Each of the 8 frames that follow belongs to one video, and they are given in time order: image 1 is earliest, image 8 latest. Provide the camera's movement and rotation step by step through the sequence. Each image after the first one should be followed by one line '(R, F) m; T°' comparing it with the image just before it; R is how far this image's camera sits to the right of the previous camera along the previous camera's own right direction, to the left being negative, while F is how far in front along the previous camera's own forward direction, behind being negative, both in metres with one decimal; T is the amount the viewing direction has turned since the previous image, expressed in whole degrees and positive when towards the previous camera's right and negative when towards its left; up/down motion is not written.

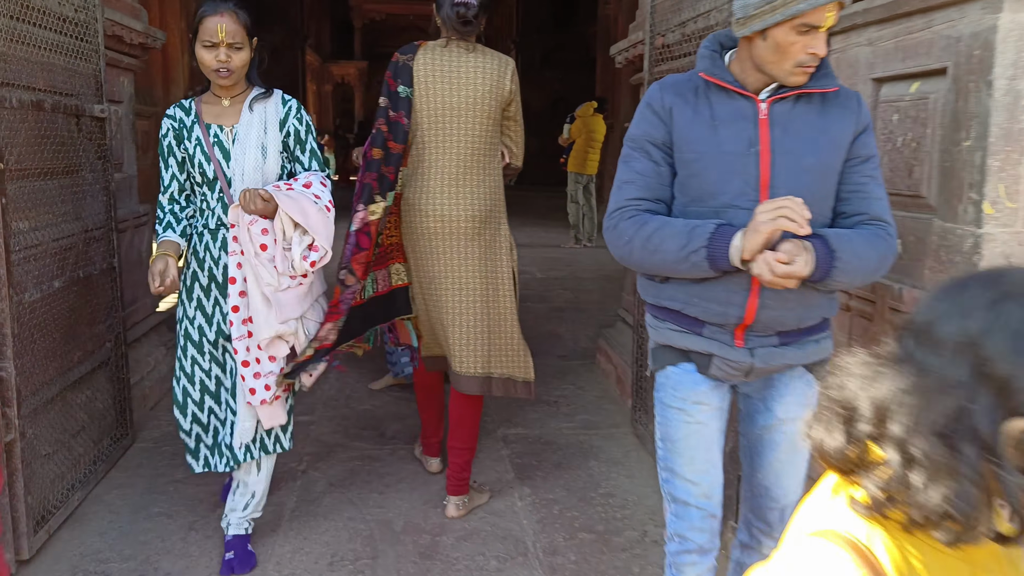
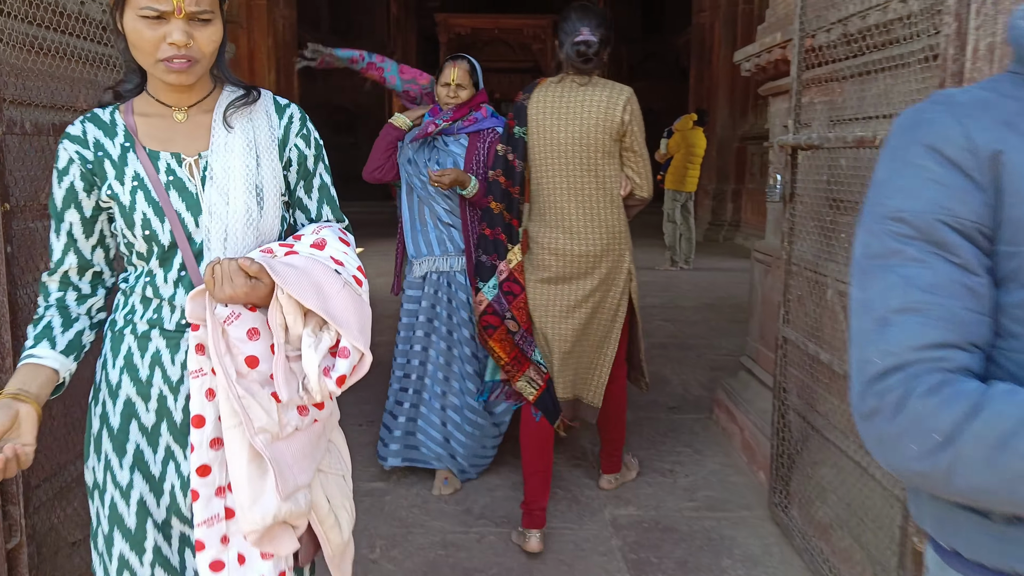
(-0.1, +0.4) m; -6°
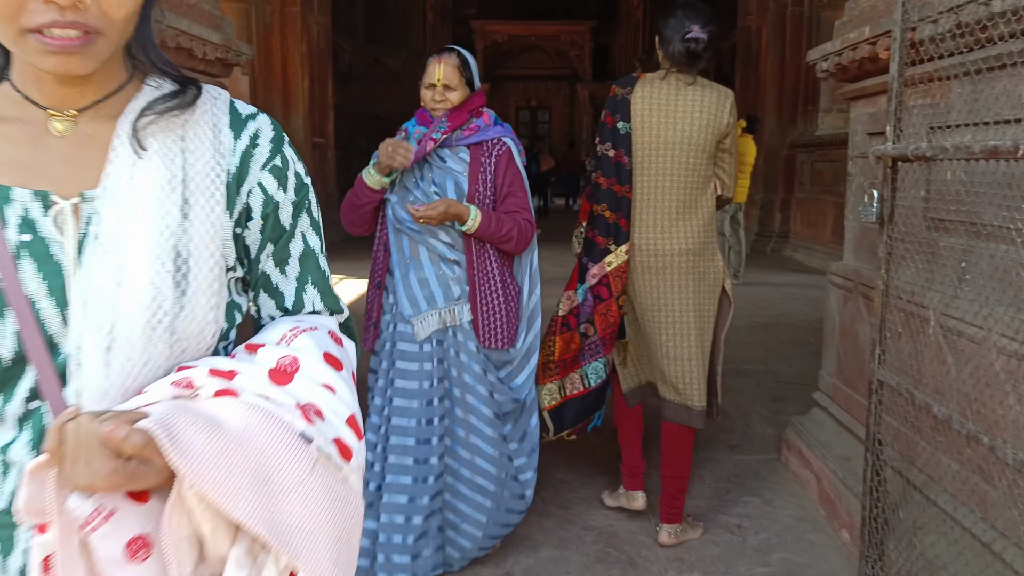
(0.0, +0.3) m; -2°
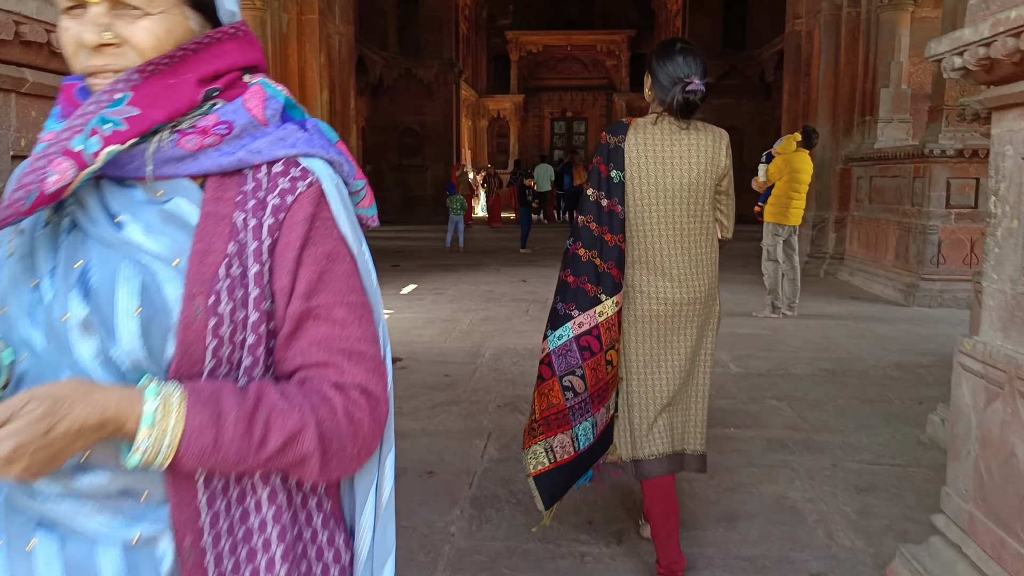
(+0.1, +0.7) m; -2°
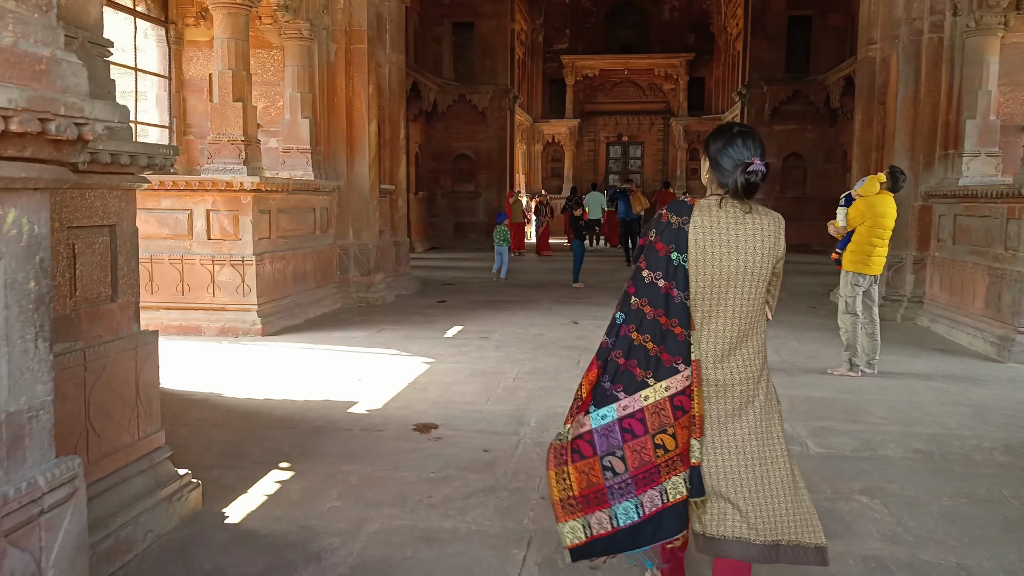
(0.0, +0.5) m; -4°
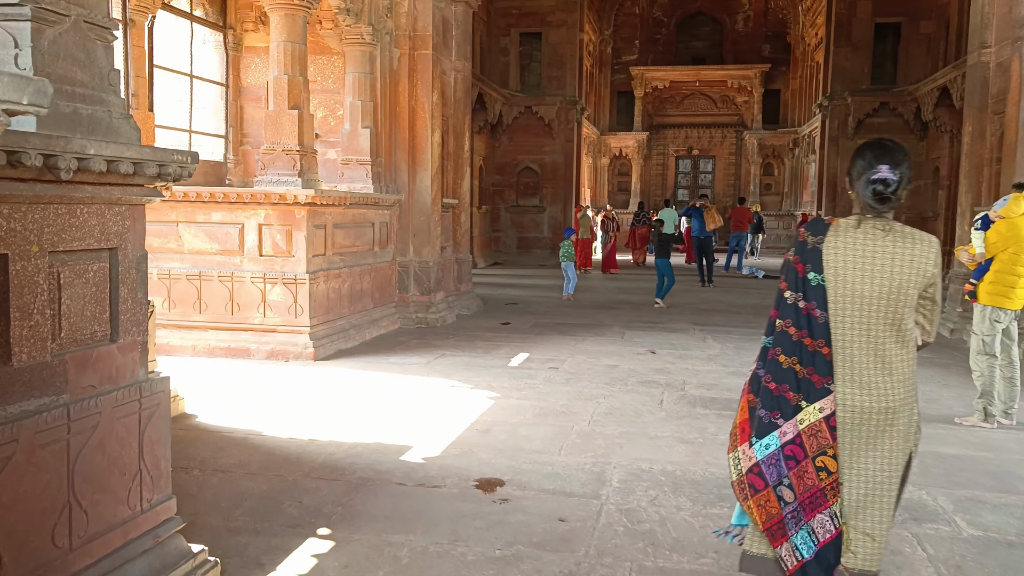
(-0.1, +0.6) m; -4°
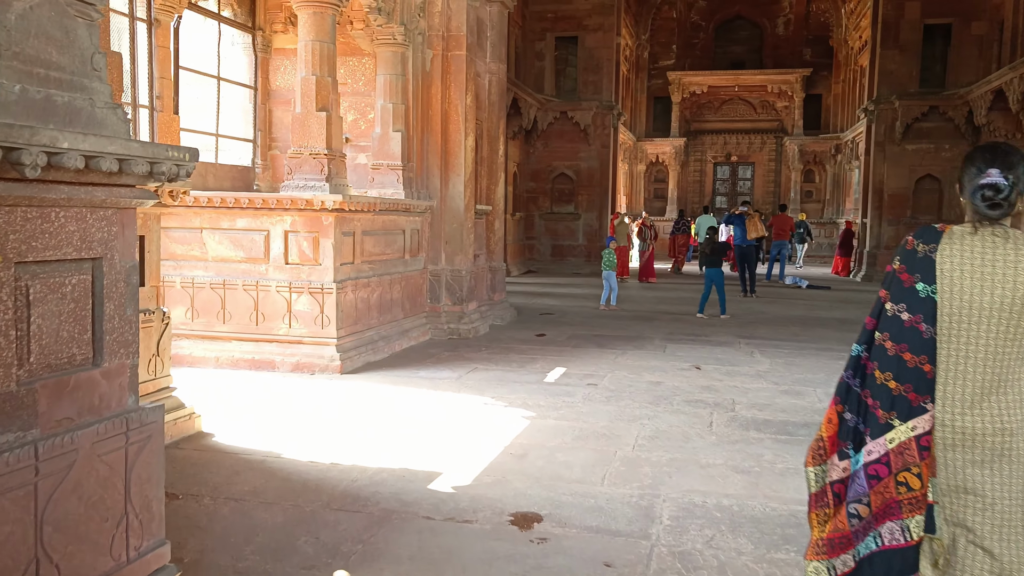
(0.0, +0.4) m; -2°
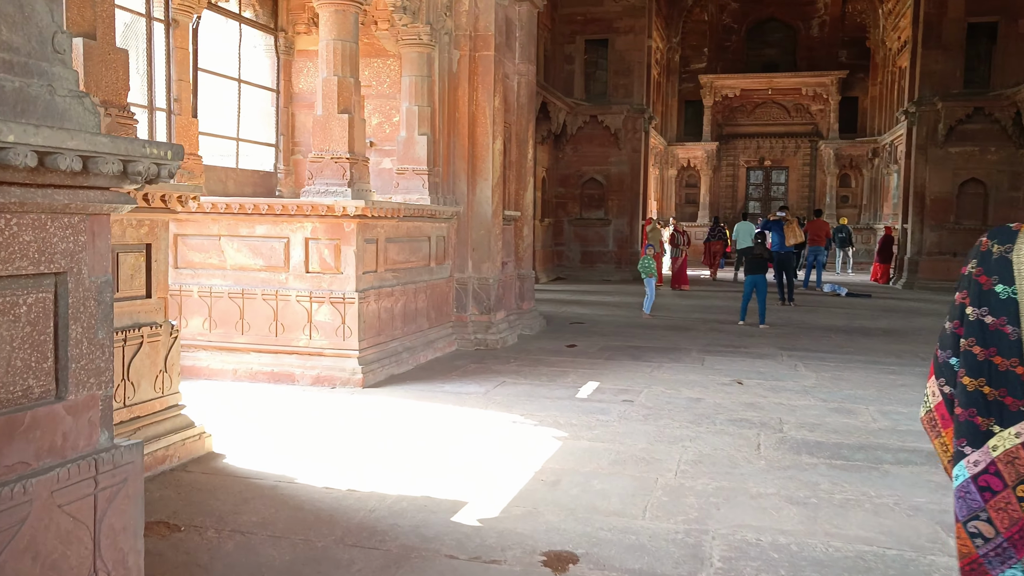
(0.0, +0.3) m; -2°
